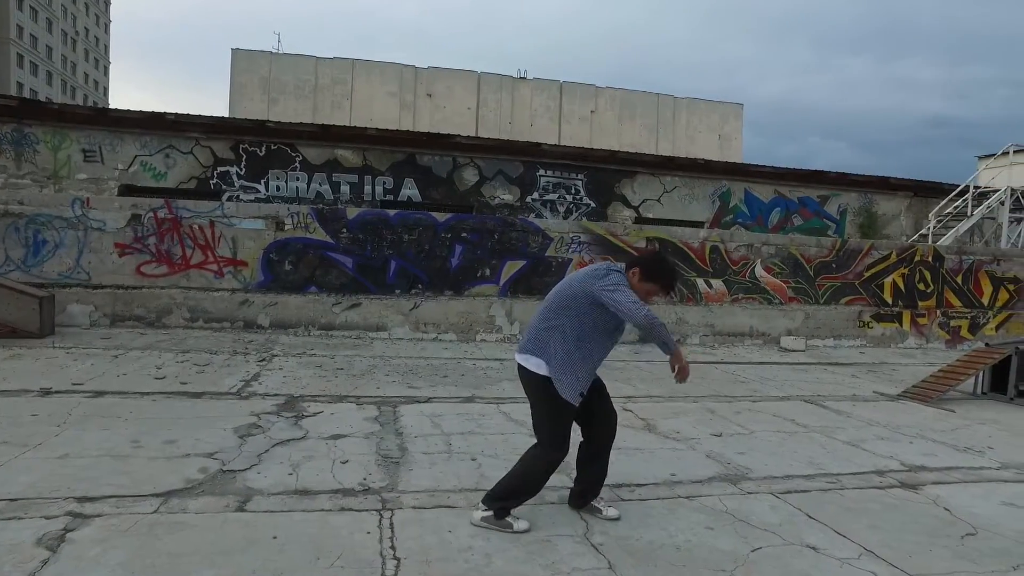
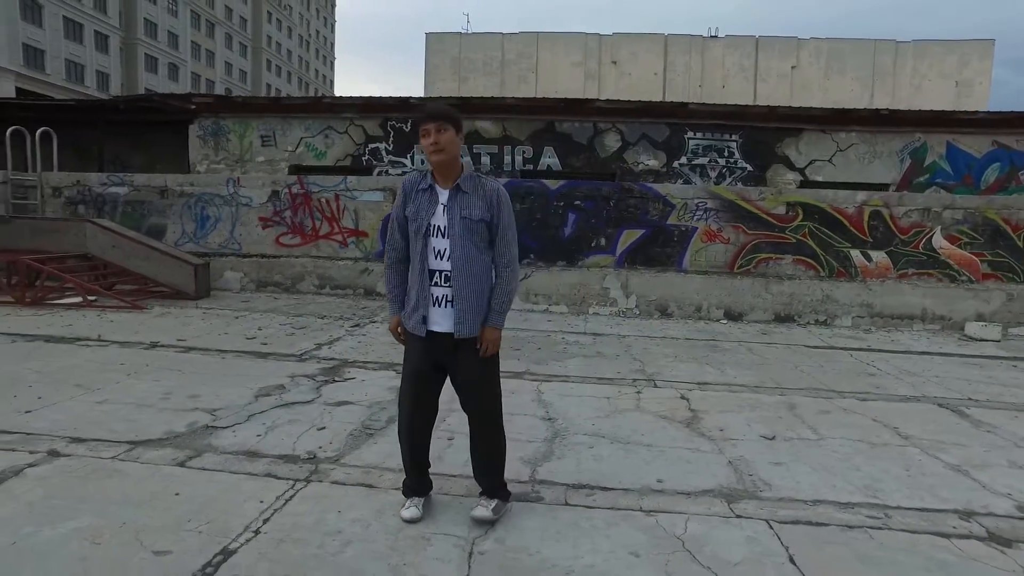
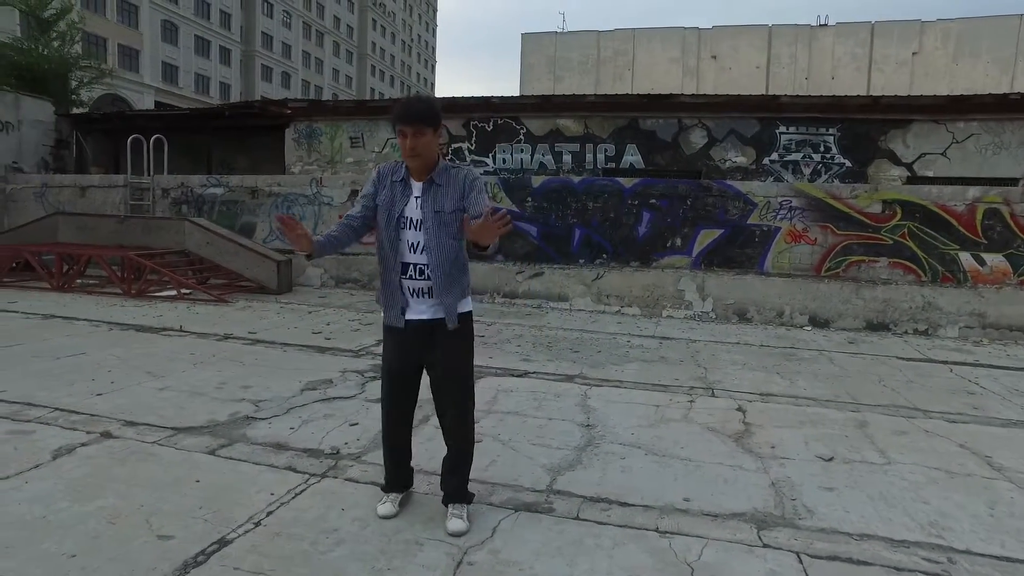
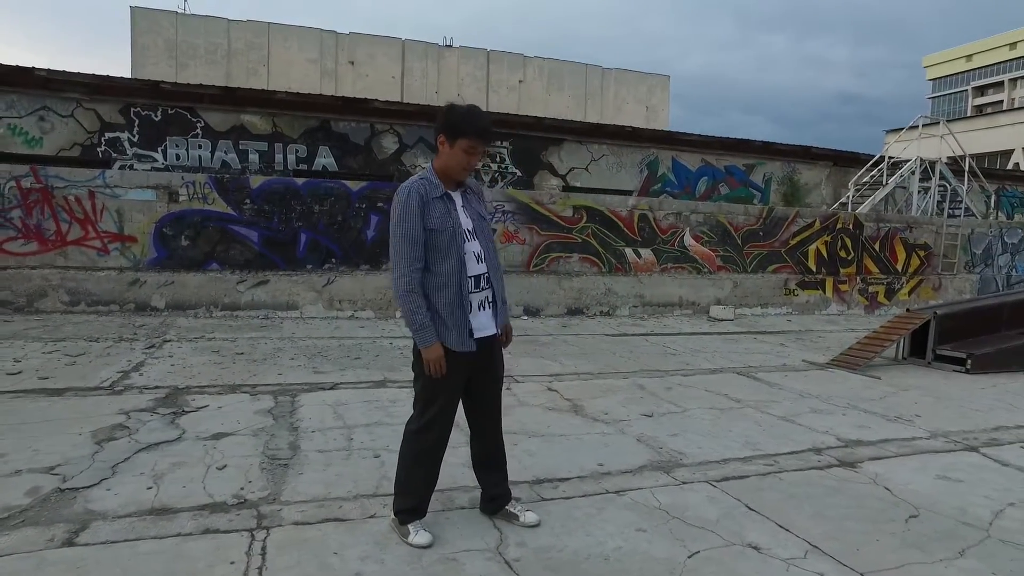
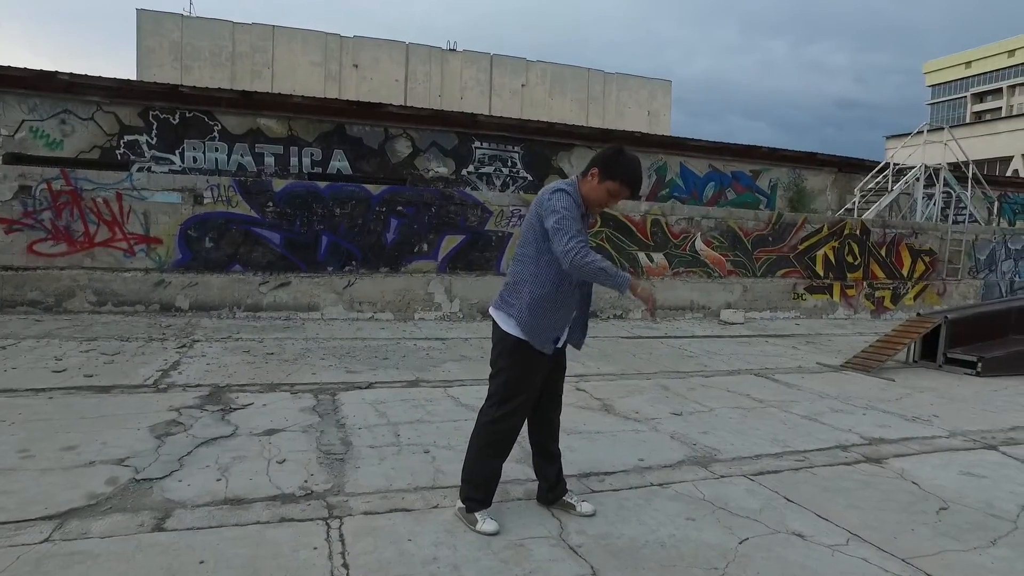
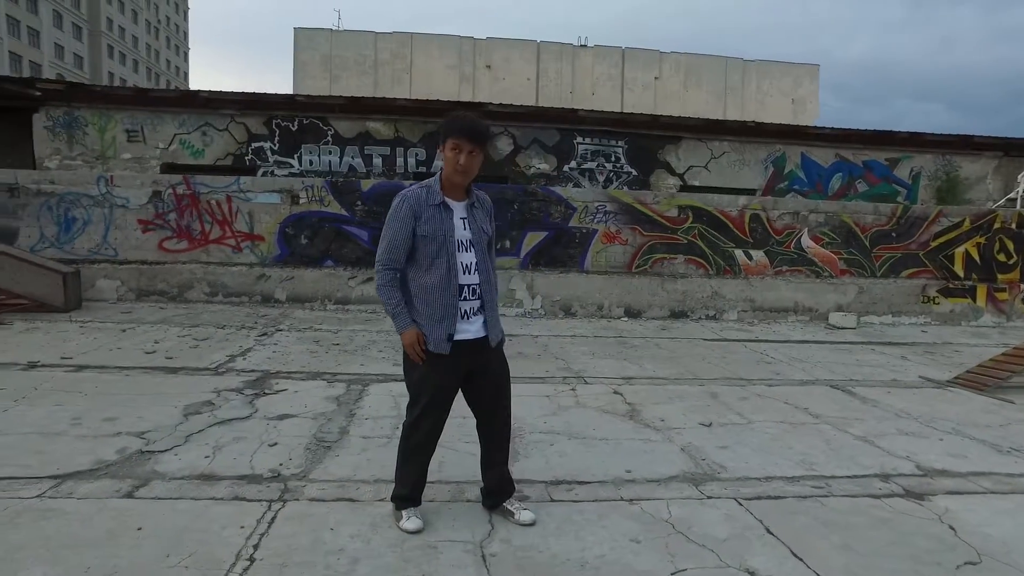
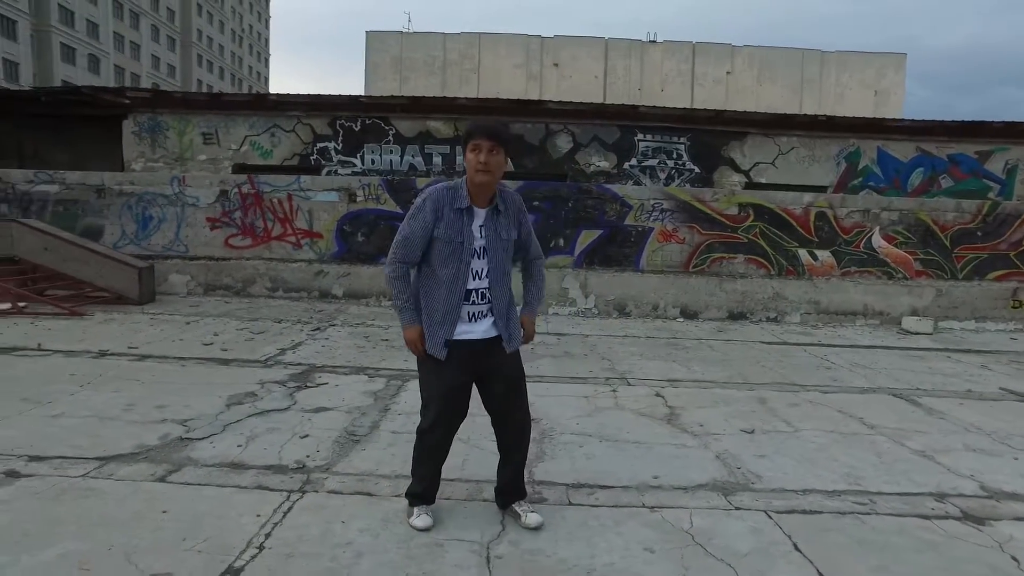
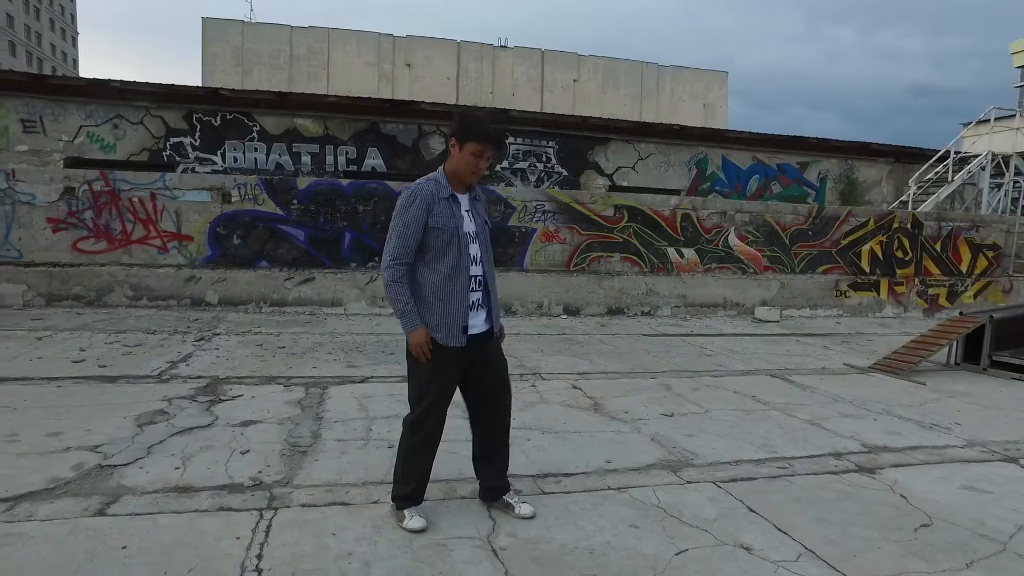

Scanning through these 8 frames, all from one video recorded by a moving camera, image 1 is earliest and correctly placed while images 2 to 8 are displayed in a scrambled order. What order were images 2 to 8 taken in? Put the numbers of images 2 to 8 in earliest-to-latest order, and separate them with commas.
5, 4, 8, 6, 7, 2, 3
